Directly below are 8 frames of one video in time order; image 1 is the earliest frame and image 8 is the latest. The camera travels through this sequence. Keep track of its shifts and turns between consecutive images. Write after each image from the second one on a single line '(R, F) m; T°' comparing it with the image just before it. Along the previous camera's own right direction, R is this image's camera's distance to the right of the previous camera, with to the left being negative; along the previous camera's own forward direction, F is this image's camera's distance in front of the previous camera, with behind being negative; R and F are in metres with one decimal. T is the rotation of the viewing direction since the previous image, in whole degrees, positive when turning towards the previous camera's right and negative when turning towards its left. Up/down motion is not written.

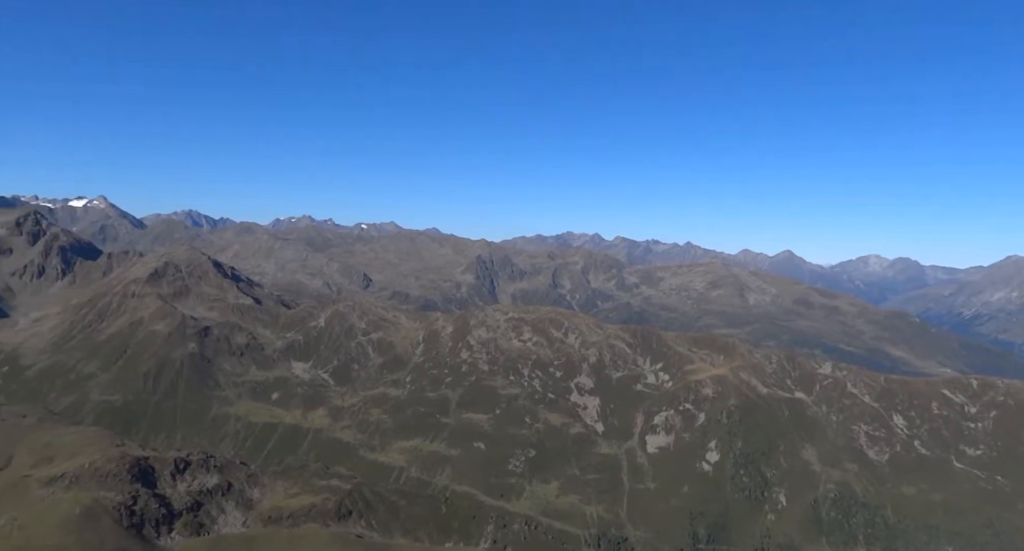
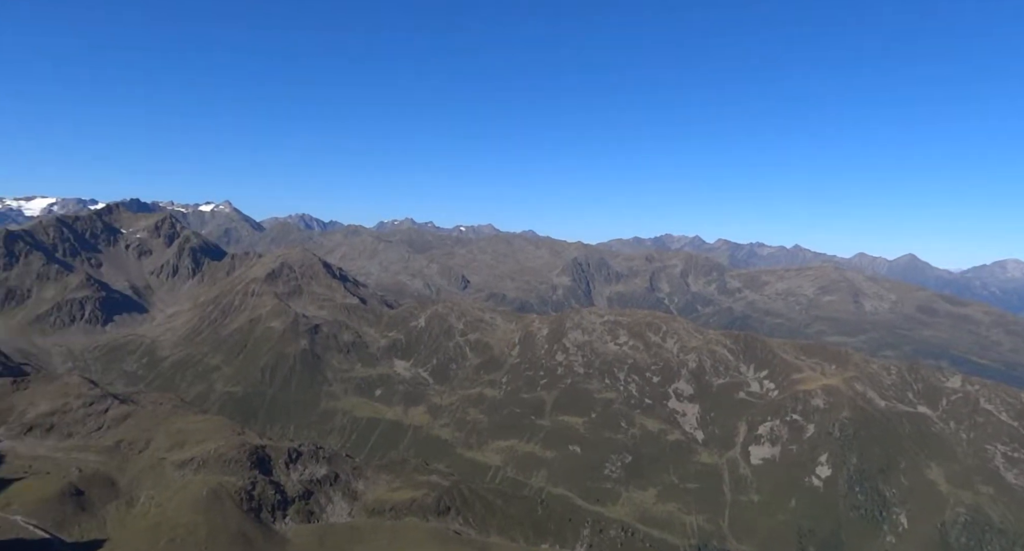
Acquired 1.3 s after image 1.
(-0.7, -0.4) m; -8°
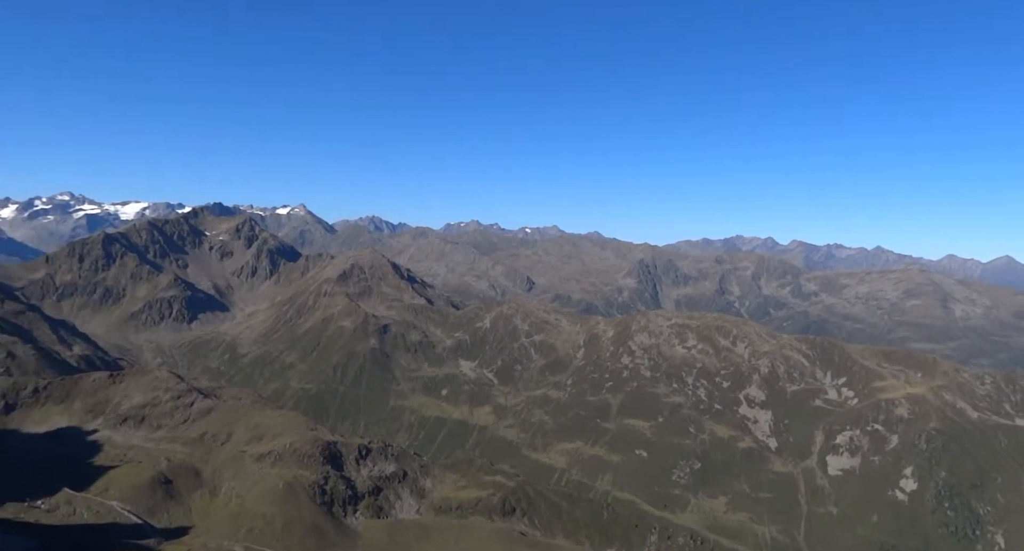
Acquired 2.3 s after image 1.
(-0.5, +0.2) m; -5°
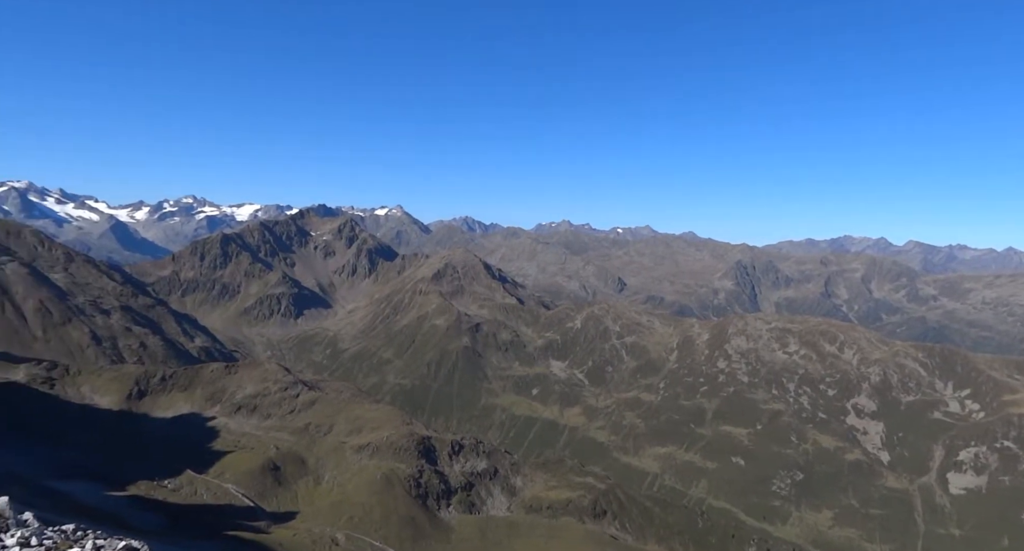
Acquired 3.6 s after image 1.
(-0.6, +1.2) m; -7°
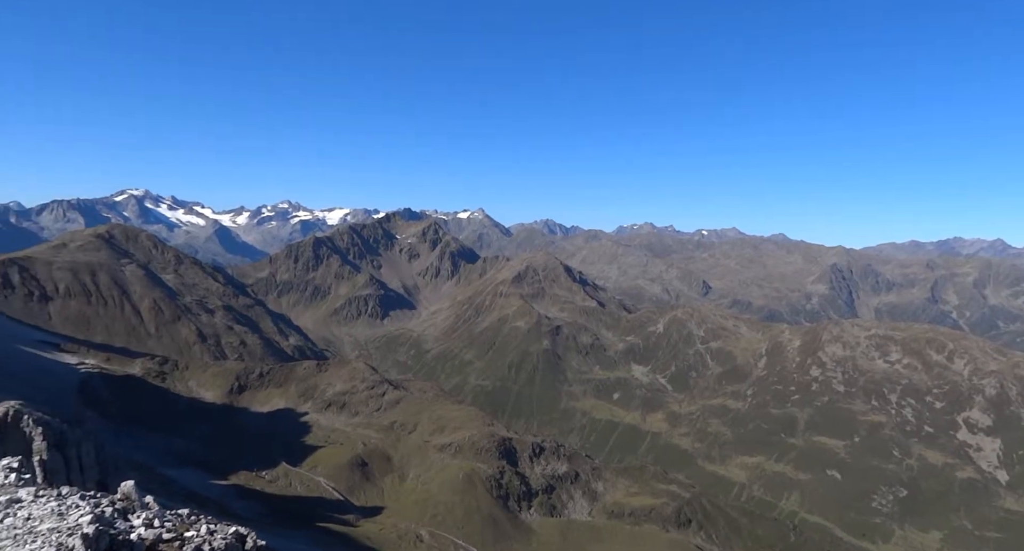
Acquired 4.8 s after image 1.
(-1.1, +1.0) m; -6°
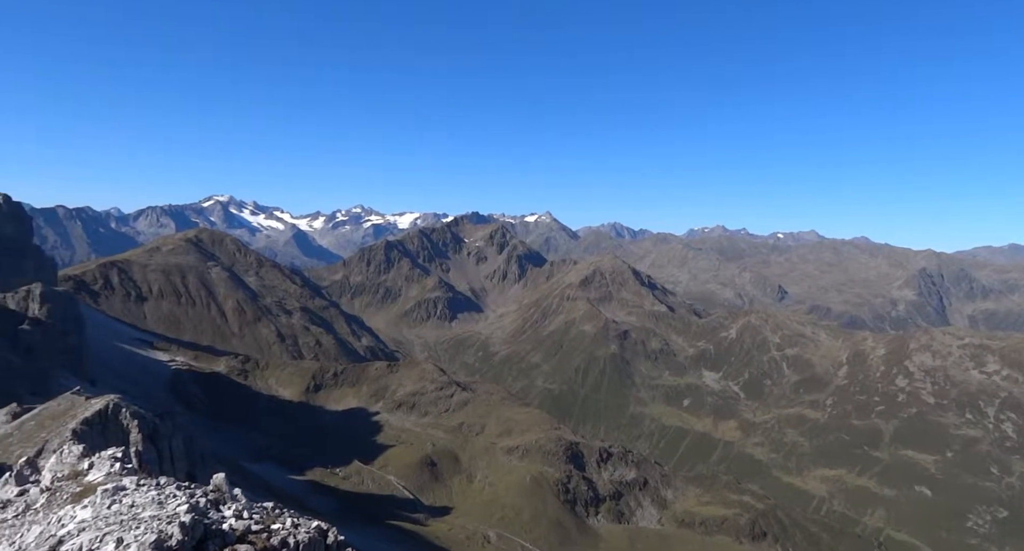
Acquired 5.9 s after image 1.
(-0.7, +2.0) m; -5°
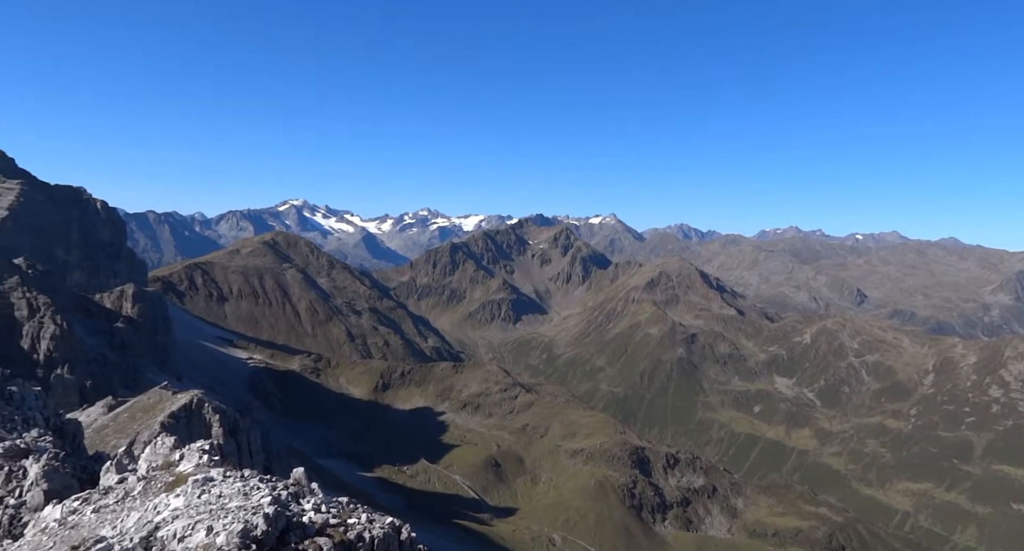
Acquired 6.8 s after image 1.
(-1.1, +2.8) m; -5°
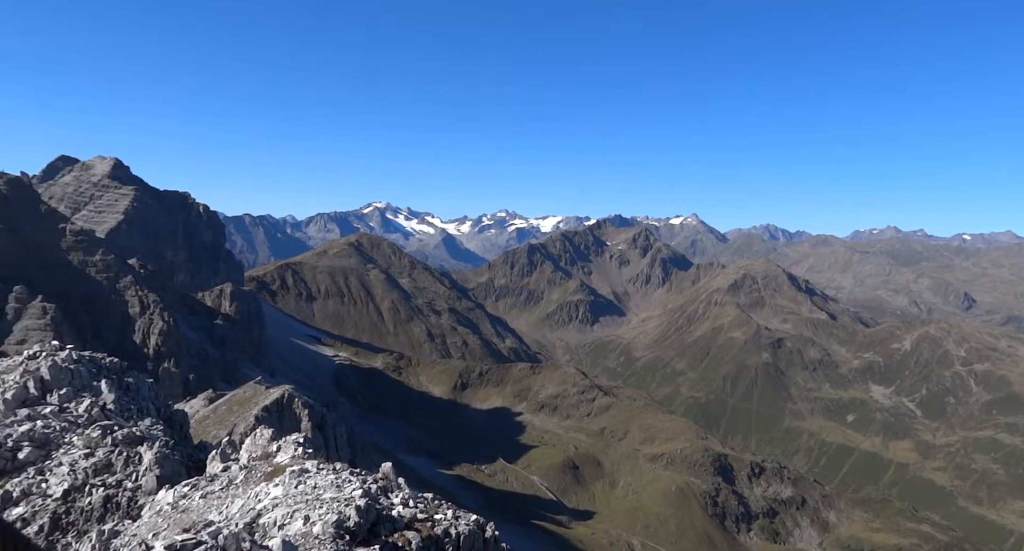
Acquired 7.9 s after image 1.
(-1.5, +8.0) m; -6°
